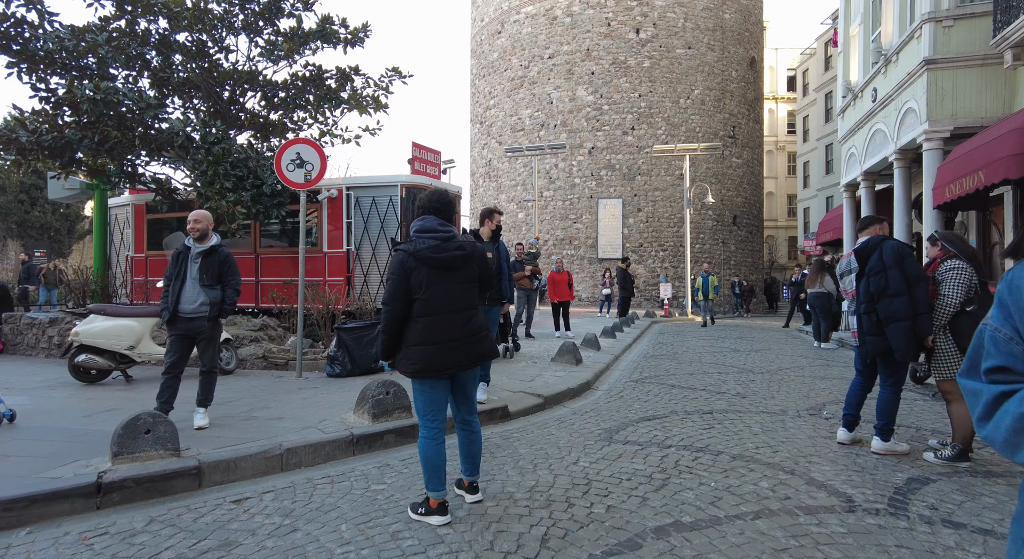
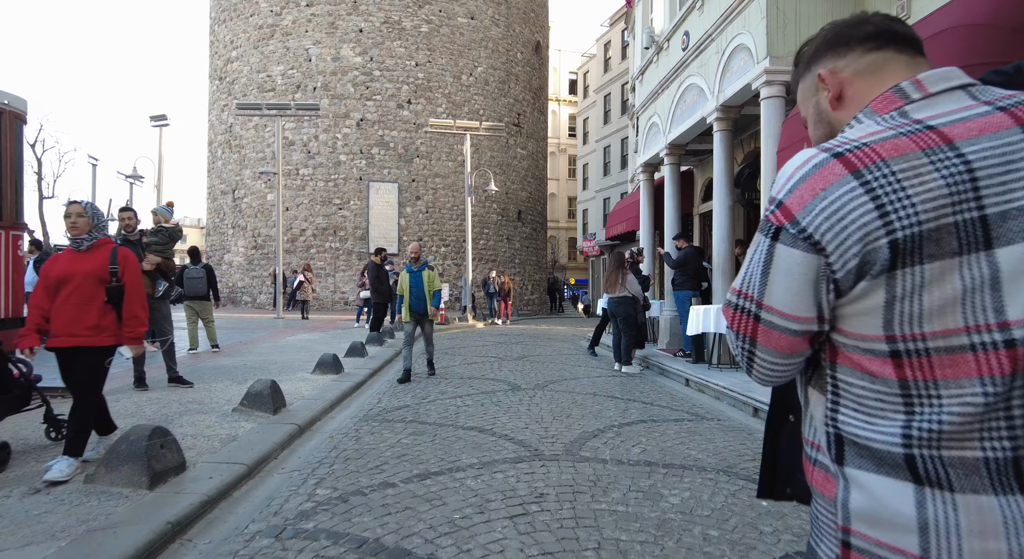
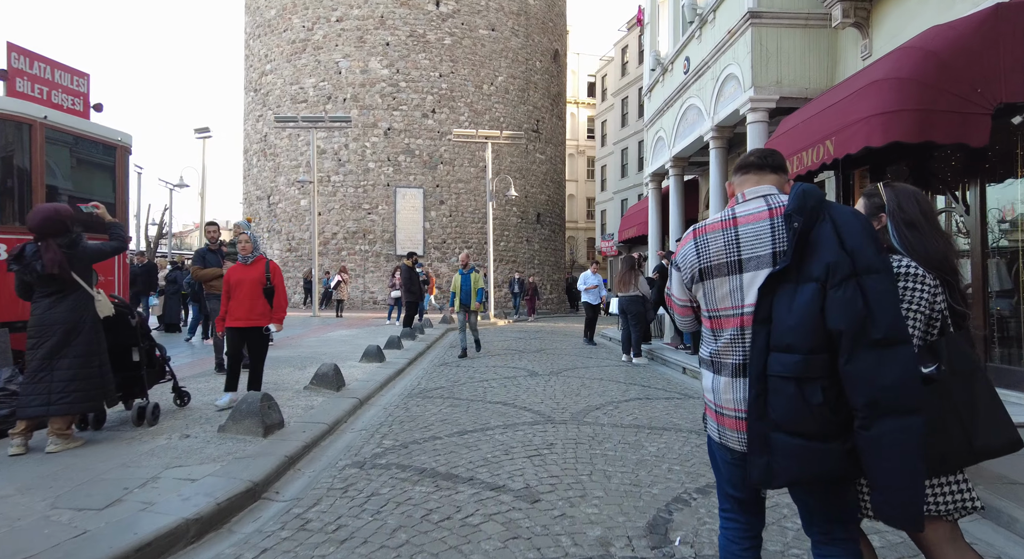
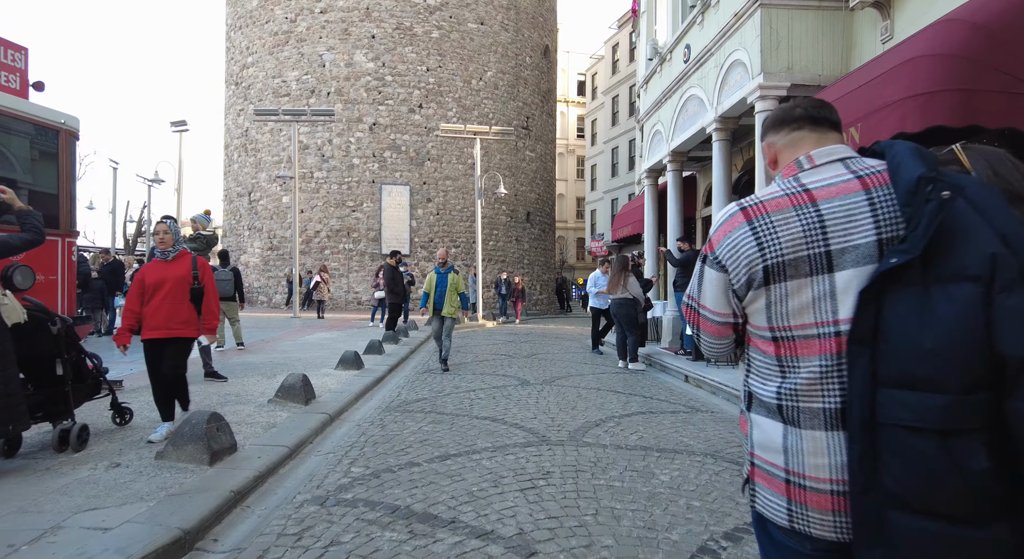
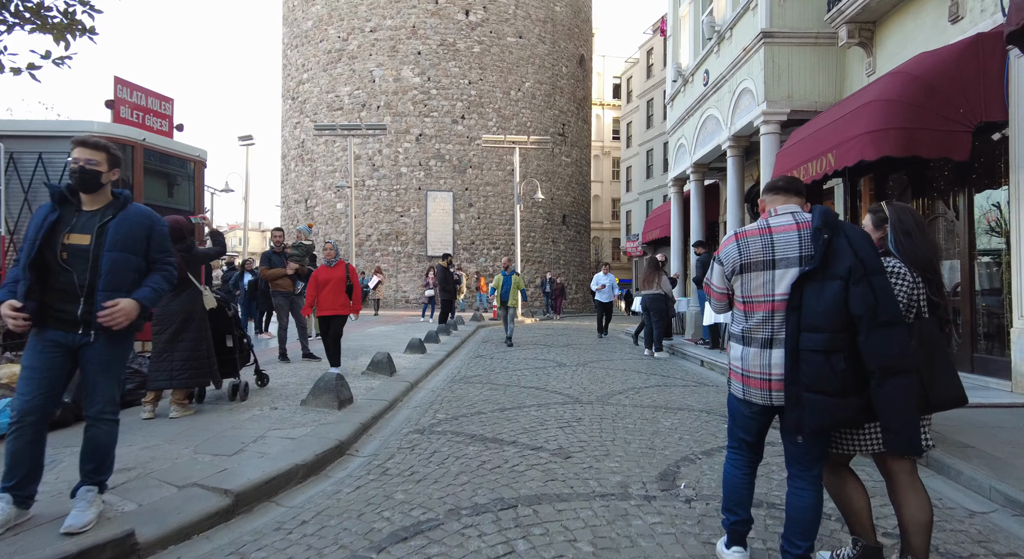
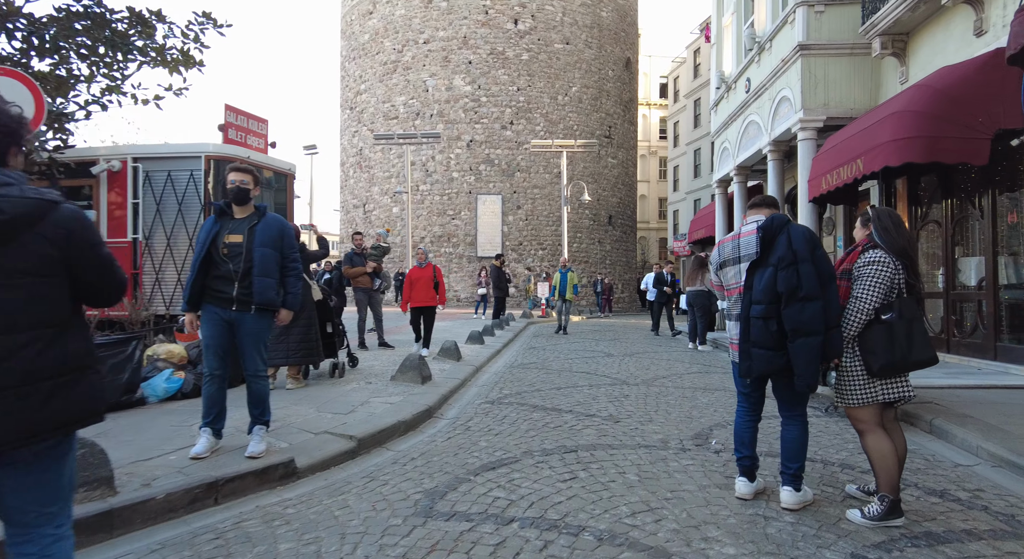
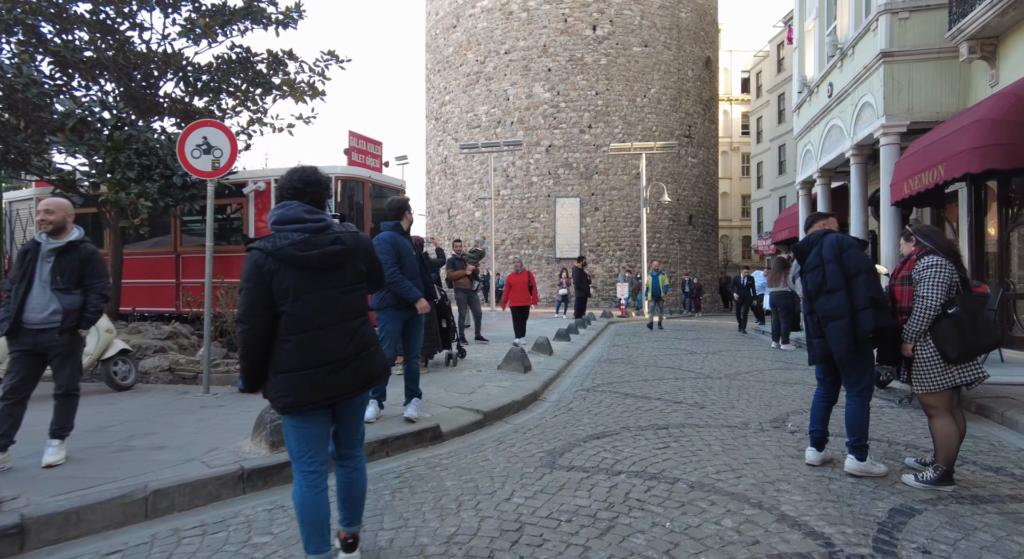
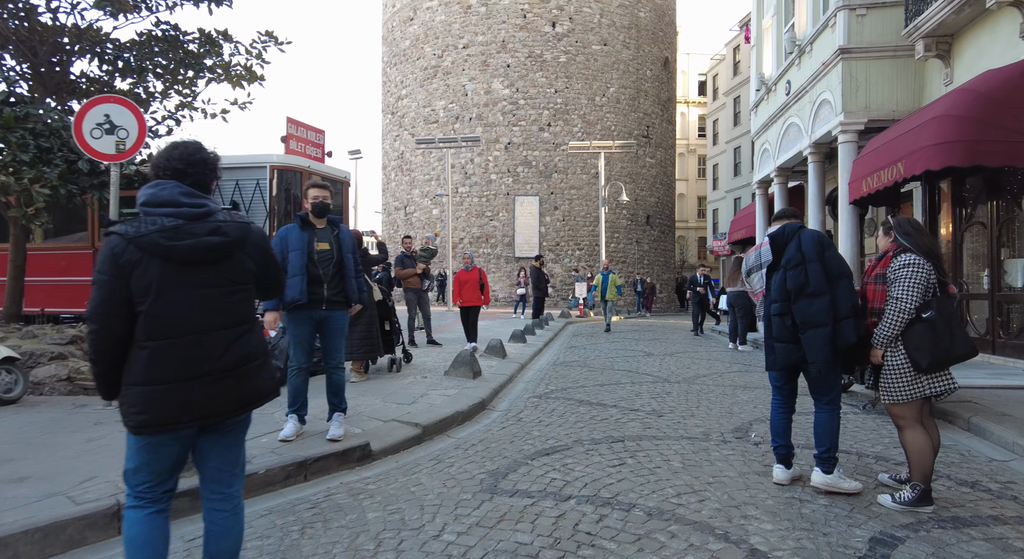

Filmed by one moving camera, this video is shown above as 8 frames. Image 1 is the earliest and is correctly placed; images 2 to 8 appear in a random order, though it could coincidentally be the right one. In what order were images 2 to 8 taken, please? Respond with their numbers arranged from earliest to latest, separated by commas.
7, 8, 6, 5, 3, 4, 2
